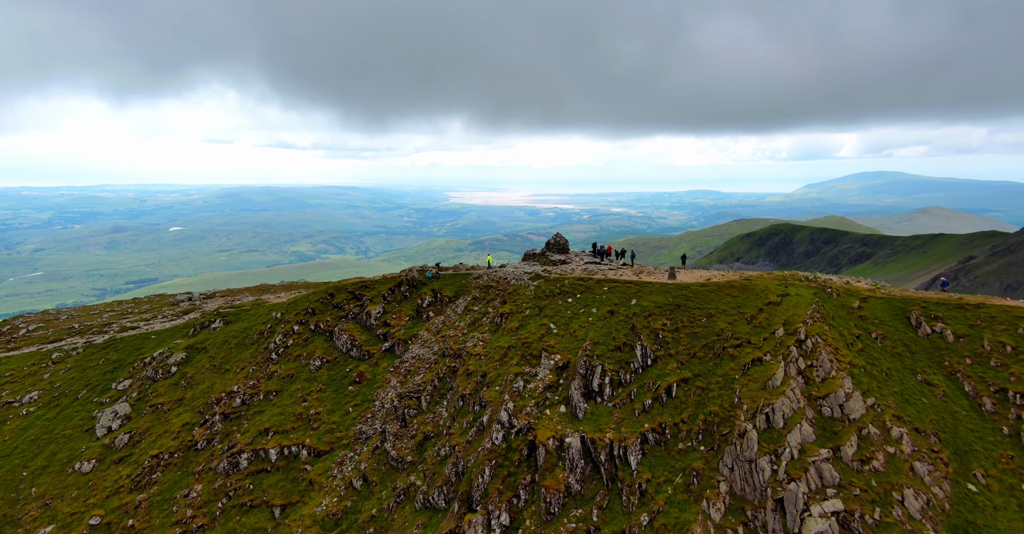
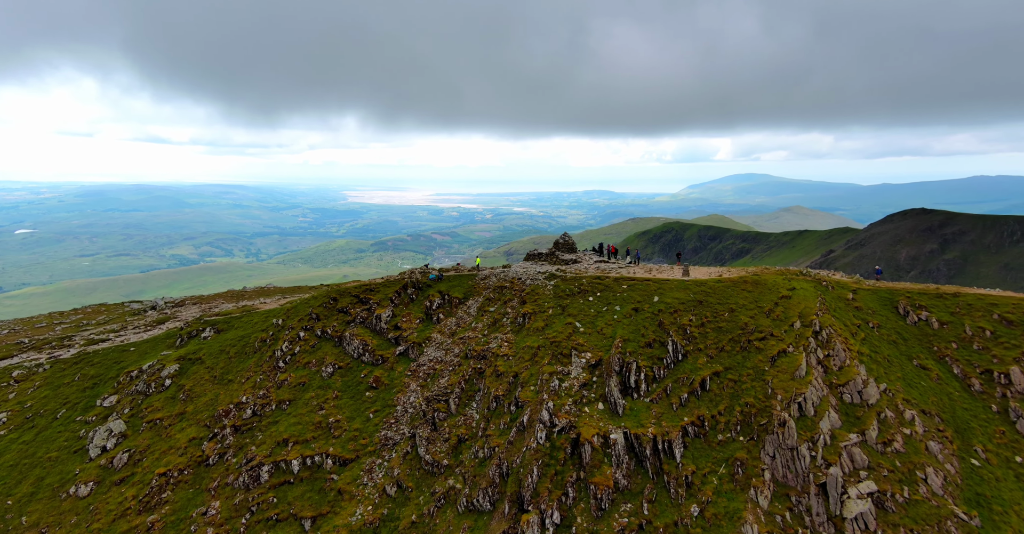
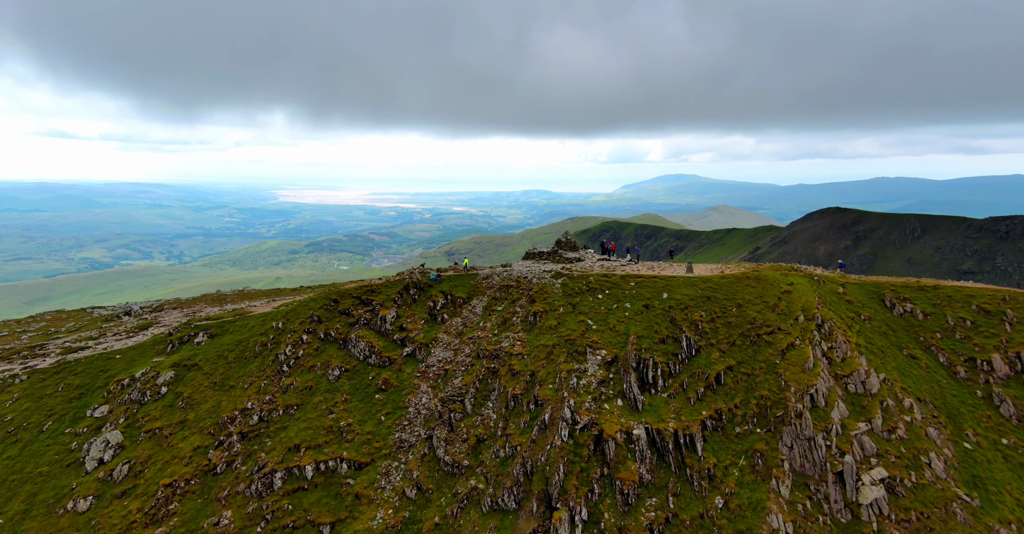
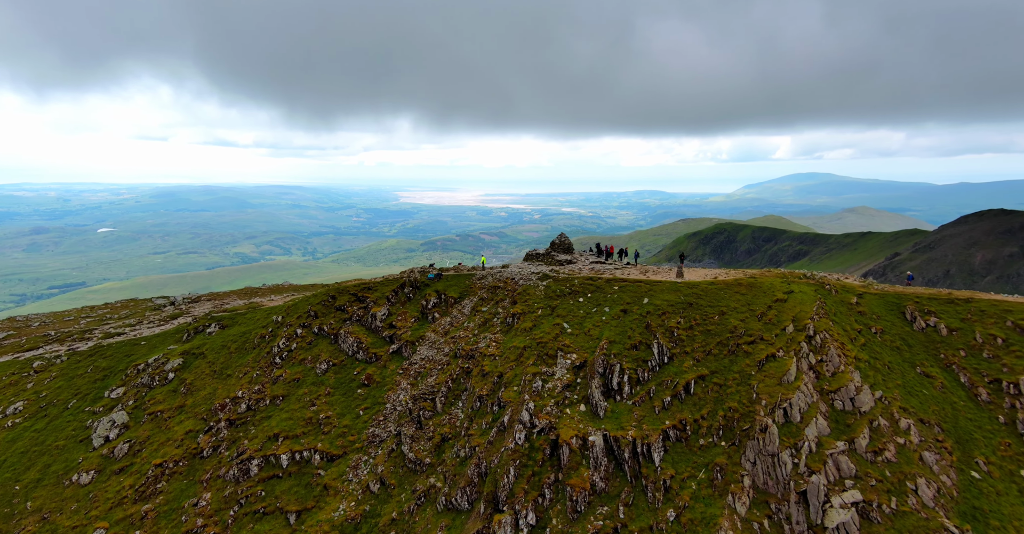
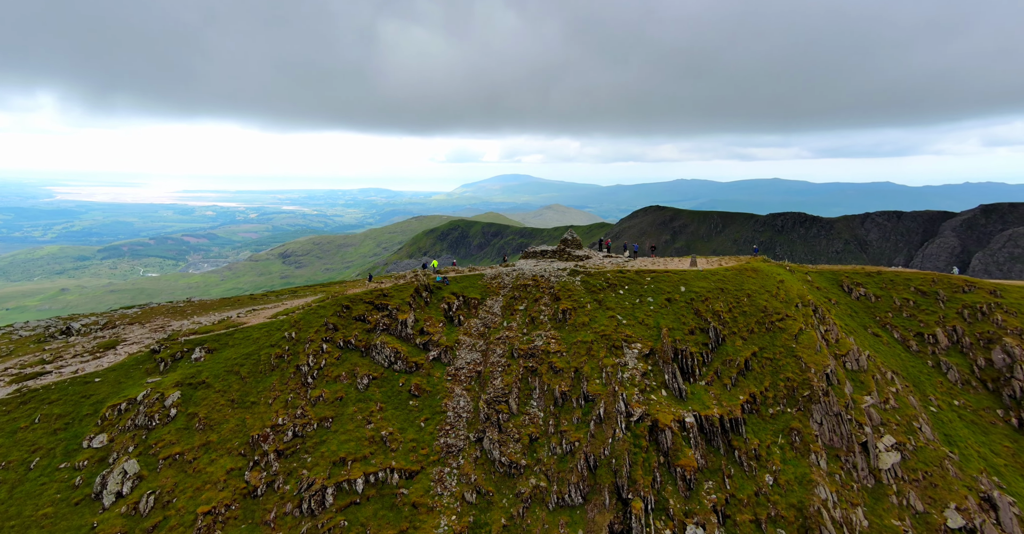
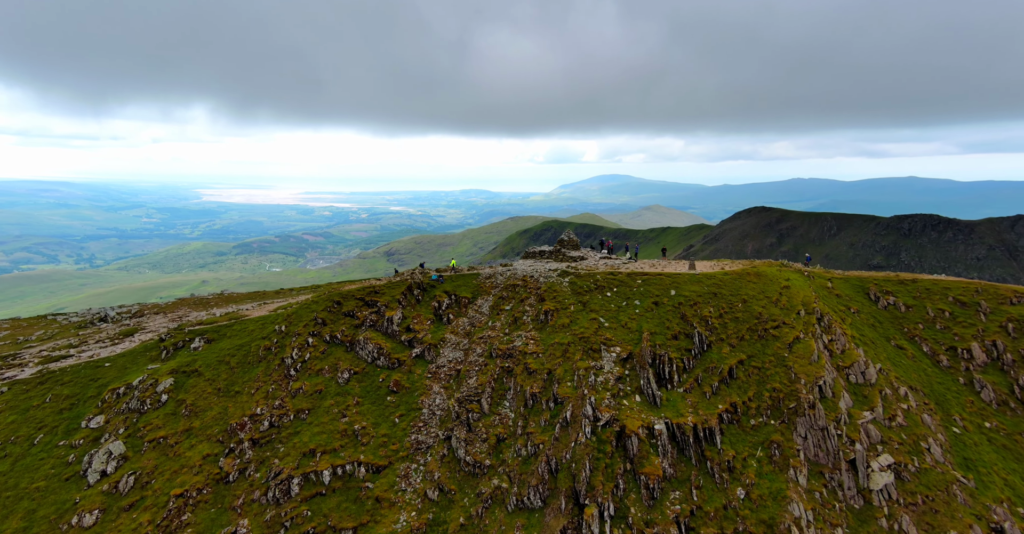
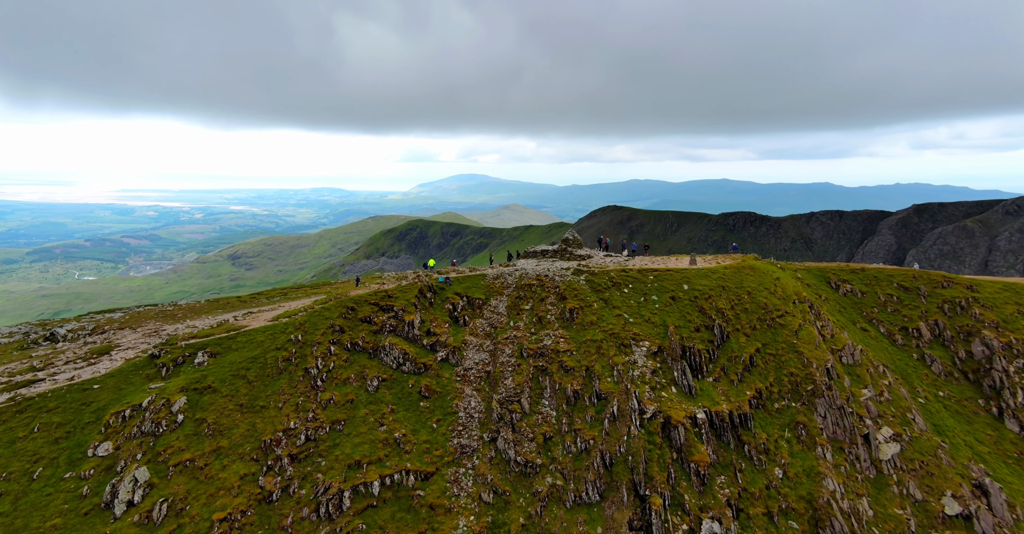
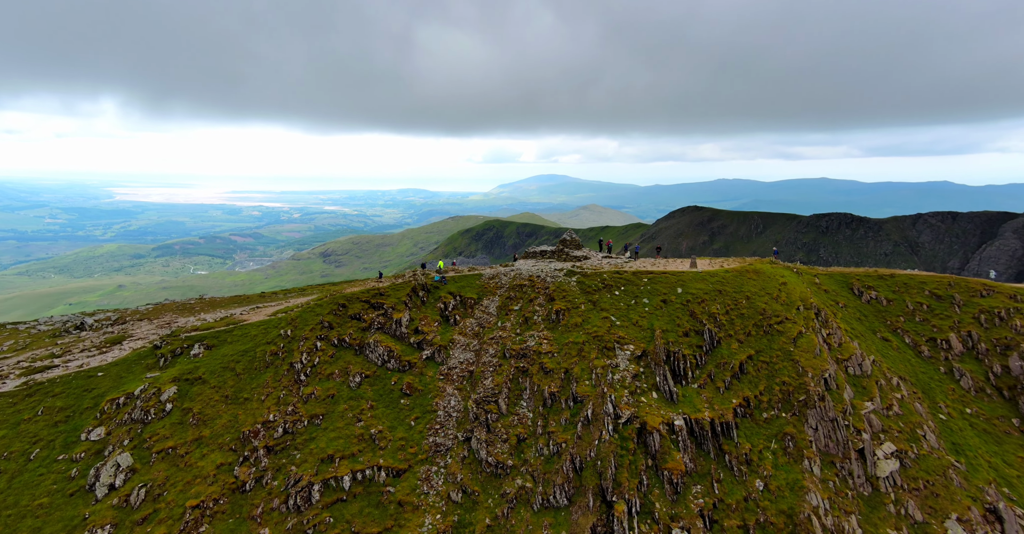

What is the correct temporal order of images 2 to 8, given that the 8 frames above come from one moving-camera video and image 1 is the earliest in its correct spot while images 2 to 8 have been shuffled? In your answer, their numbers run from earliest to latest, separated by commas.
4, 2, 3, 6, 8, 5, 7
